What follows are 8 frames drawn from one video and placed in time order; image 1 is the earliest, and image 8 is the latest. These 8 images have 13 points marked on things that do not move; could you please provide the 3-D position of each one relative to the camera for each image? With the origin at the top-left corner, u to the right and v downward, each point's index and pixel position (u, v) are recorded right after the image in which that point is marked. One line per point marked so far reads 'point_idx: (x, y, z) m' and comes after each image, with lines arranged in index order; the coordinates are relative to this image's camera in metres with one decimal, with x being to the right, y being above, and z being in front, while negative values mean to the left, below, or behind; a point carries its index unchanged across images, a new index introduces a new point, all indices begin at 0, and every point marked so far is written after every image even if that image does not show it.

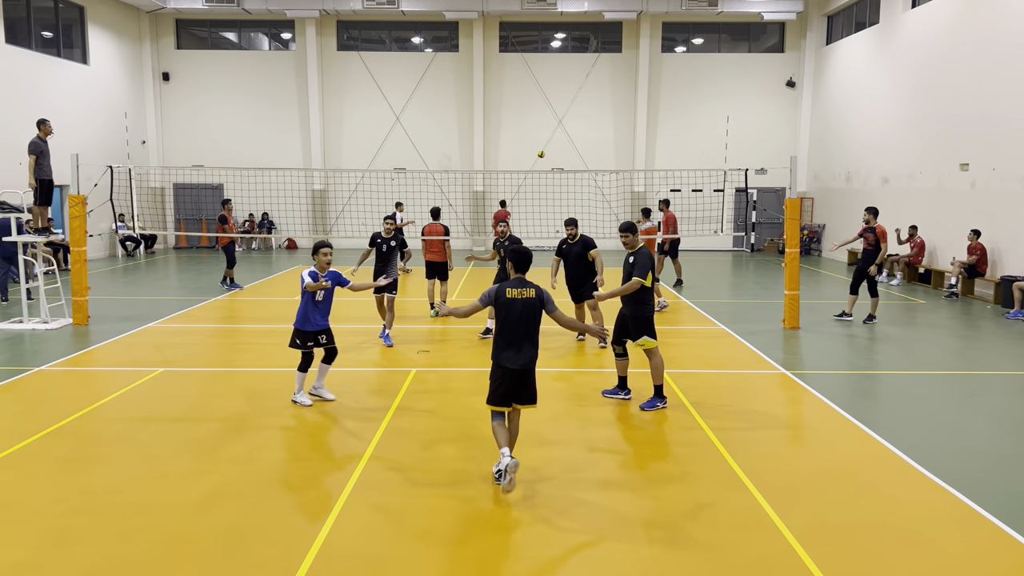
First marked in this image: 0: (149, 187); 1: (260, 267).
0: (-8.1, +2.3, +18.5) m
1: (-5.1, +0.4, +17.1) m
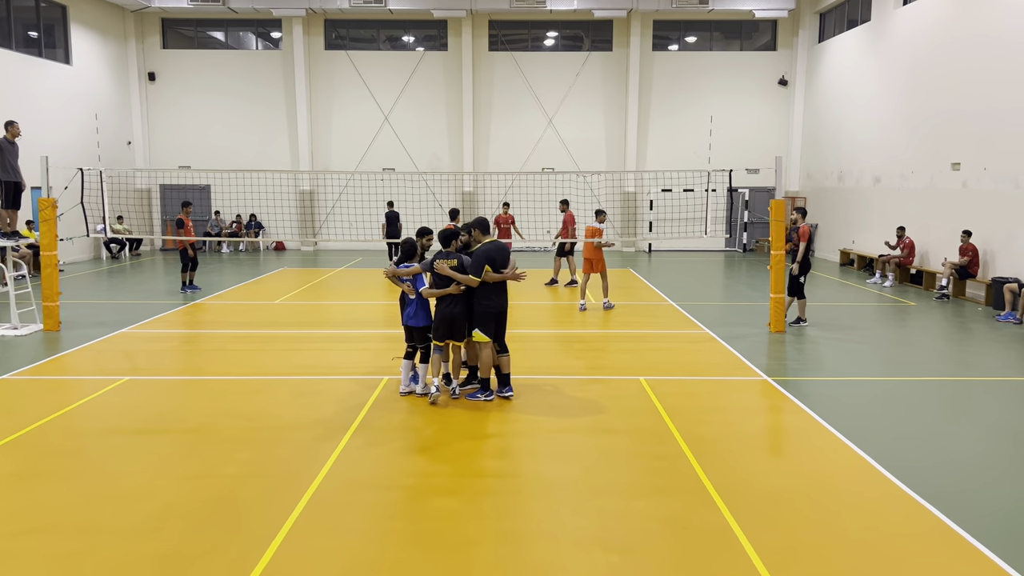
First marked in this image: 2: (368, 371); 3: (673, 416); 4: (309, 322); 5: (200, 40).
0: (-8.4, +2.2, +18.3) m
1: (-5.3, +0.4, +16.9) m
2: (-1.3, -0.8, +7.1) m
3: (+1.1, -0.9, +5.7) m
4: (-2.5, -0.4, +10.3) m
5: (-7.1, +5.6, +18.7) m
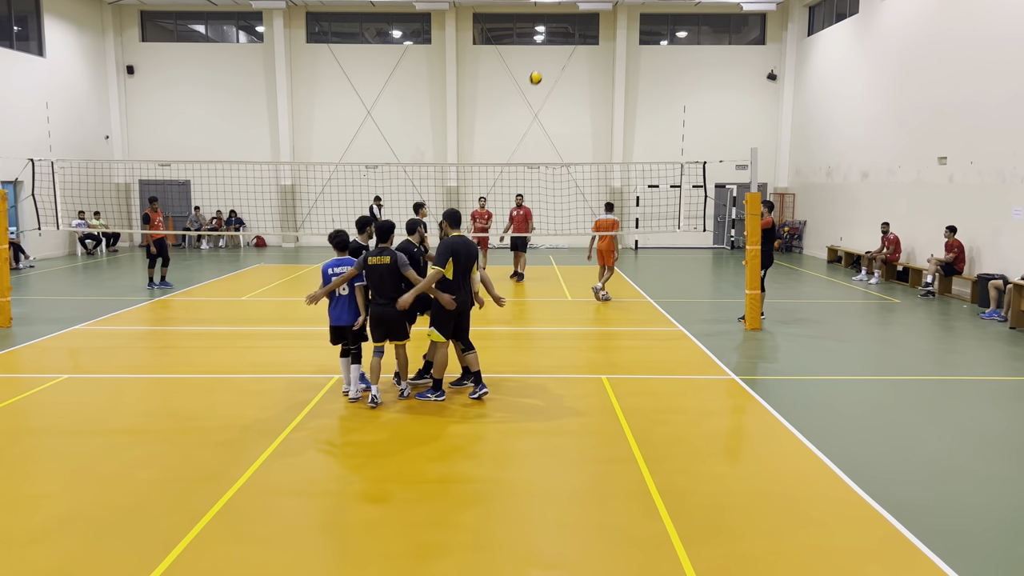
0: (-8.7, +2.3, +18.0) m
1: (-5.7, +0.5, +16.6) m
2: (-1.6, -0.7, +6.8) m
3: (+0.7, -0.9, +5.4) m
4: (-2.9, -0.4, +10.0) m
5: (-7.4, +5.7, +18.4) m
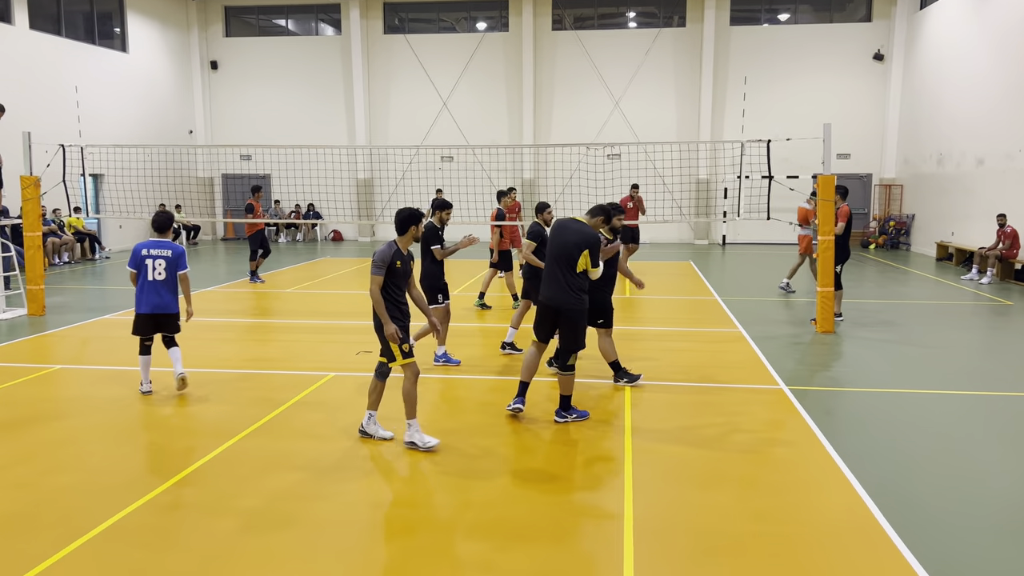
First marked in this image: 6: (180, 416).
0: (-7.0, +2.5, +18.3) m
1: (-4.2, +0.6, +16.6) m
2: (-1.5, -0.6, +6.3) m
3: (+0.7, -0.8, +4.6) m
4: (-2.3, -0.3, +9.6) m
5: (-5.6, +5.9, +18.6) m
6: (-2.0, -0.8, +5.0) m
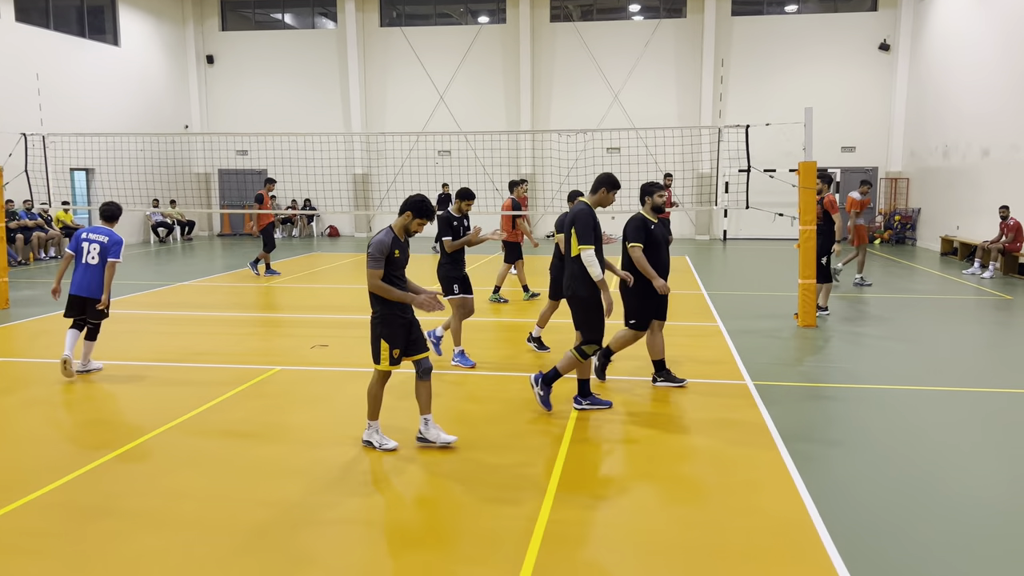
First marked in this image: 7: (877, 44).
0: (-7.0, +2.5, +18.2) m
1: (-4.3, +0.7, +16.4) m
2: (-1.8, -0.6, +6.1) m
3: (+0.3, -0.8, +4.3) m
4: (-2.5, -0.2, +9.4) m
5: (-5.6, +6.0, +18.4) m
6: (-2.3, -0.7, +4.7) m
7: (+7.2, +4.8, +16.2) m
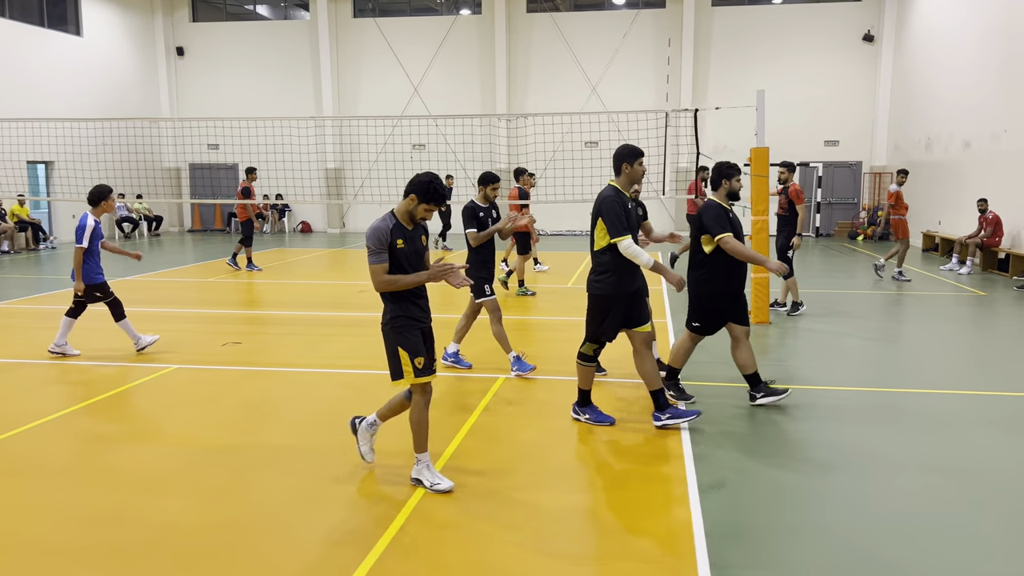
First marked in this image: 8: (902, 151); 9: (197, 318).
0: (-7.5, +2.6, +17.7) m
1: (-4.8, +0.7, +16.0) m
2: (-2.3, -0.5, +5.6) m
3: (-0.2, -0.7, +3.9) m
4: (-3.0, -0.1, +9.0) m
5: (-6.1, +6.0, +18.0) m
6: (-2.8, -0.6, +4.3) m
7: (+6.7, +4.8, +15.8) m
8: (+7.0, +2.5, +14.9) m
9: (-3.0, -0.3, +7.7) m
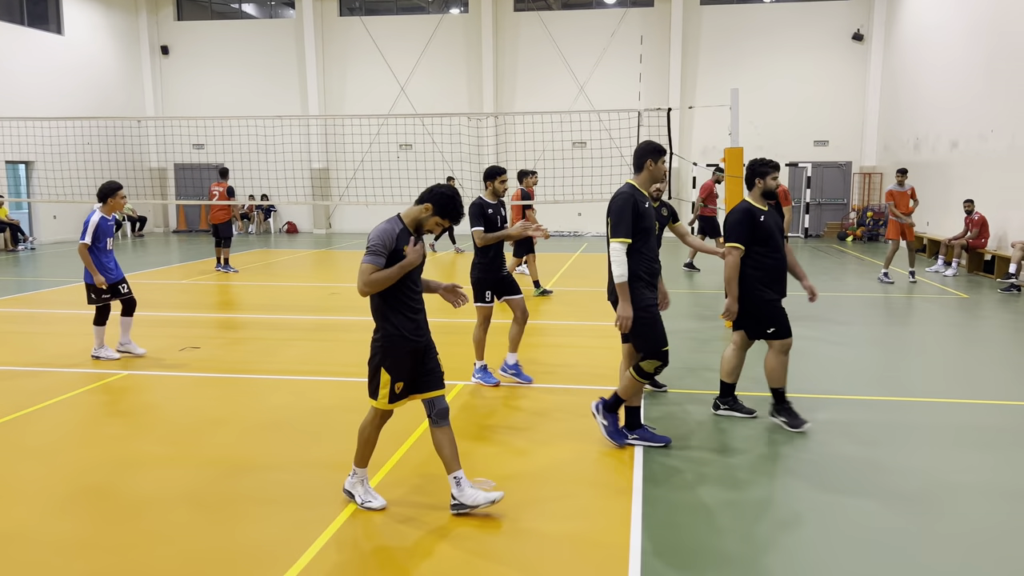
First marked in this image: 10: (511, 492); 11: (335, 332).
0: (-7.8, +2.6, +17.6) m
1: (-5.0, +0.7, +15.8) m
2: (-2.5, -0.5, +5.5) m
3: (-0.4, -0.7, +3.8) m
4: (-3.3, -0.2, +8.9) m
5: (-6.4, +6.0, +17.8) m
6: (-3.1, -0.7, +4.2) m
7: (+6.4, +4.8, +15.6) m
8: (+6.8, +2.4, +14.7) m
9: (-3.3, -0.3, +7.6) m
10: (+0.1, -0.8, +3.2) m
11: (-1.5, -0.4, +7.0) m
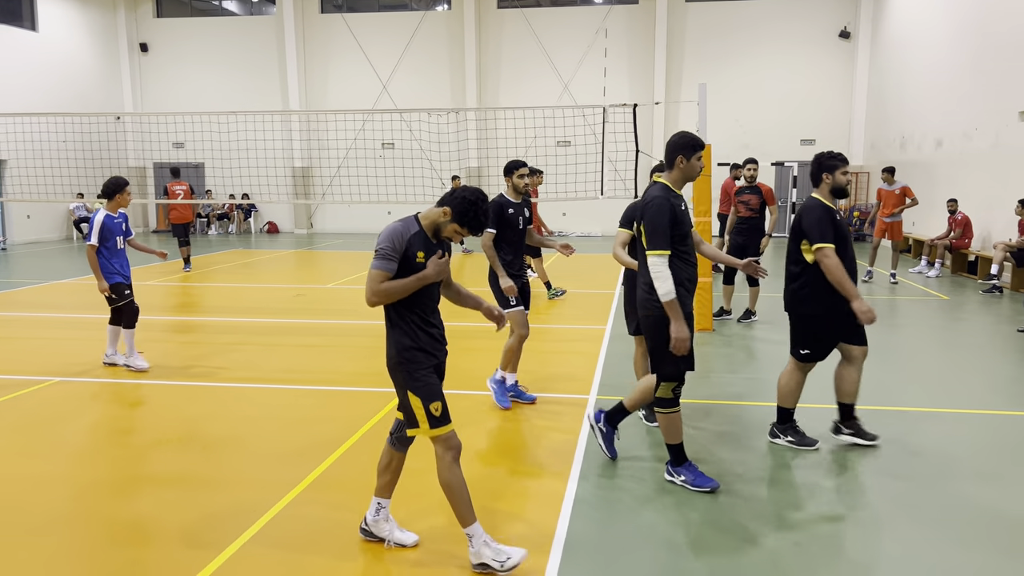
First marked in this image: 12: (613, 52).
0: (-8.1, +2.6, +17.3) m
1: (-5.4, +0.7, +15.6) m
2: (-2.8, -0.6, +5.3) m
3: (-0.7, -0.8, +3.6) m
4: (-3.6, -0.2, +8.6) m
5: (-6.7, +6.0, +17.6) m
6: (-3.4, -0.7, +3.9) m
7: (+6.1, +4.8, +15.4) m
8: (+6.5, +2.4, +14.5) m
9: (-3.6, -0.3, +7.3) m
10: (-0.2, -0.8, +3.0) m
11: (-1.8, -0.4, +6.8) m
12: (+1.9, +4.6, +16.1) m
